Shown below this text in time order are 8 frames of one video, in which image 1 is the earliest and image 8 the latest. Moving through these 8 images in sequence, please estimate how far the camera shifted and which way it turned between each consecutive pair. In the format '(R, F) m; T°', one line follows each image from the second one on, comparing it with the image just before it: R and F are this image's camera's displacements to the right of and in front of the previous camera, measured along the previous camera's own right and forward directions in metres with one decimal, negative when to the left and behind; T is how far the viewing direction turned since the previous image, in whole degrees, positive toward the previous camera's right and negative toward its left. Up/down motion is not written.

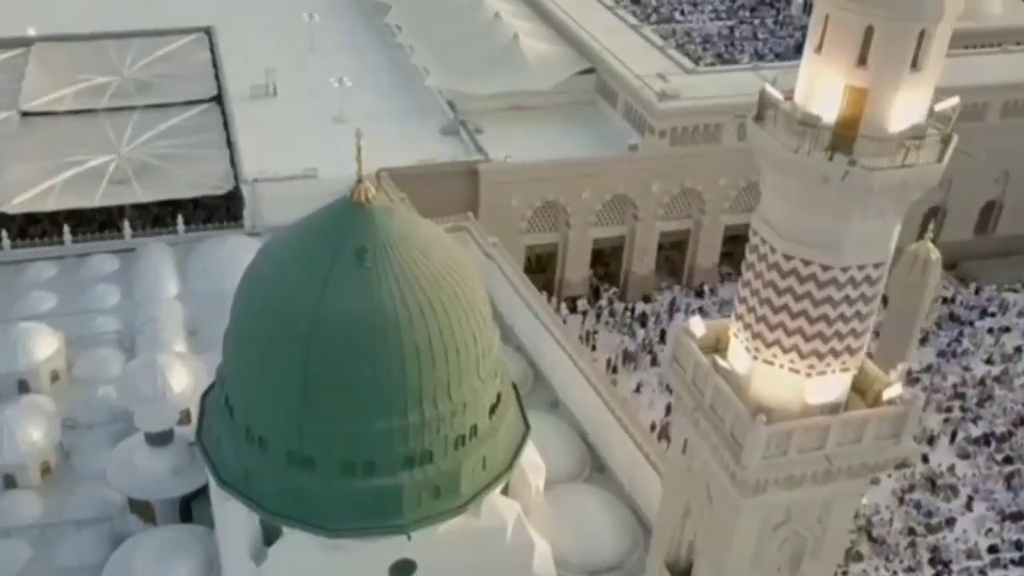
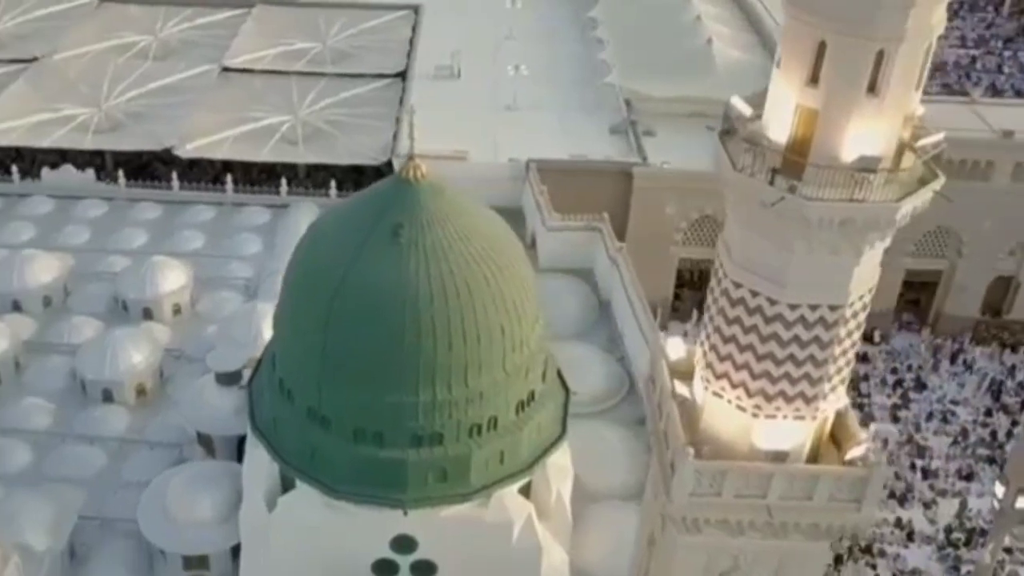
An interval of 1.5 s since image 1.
(+3.0, +0.6) m; -13°
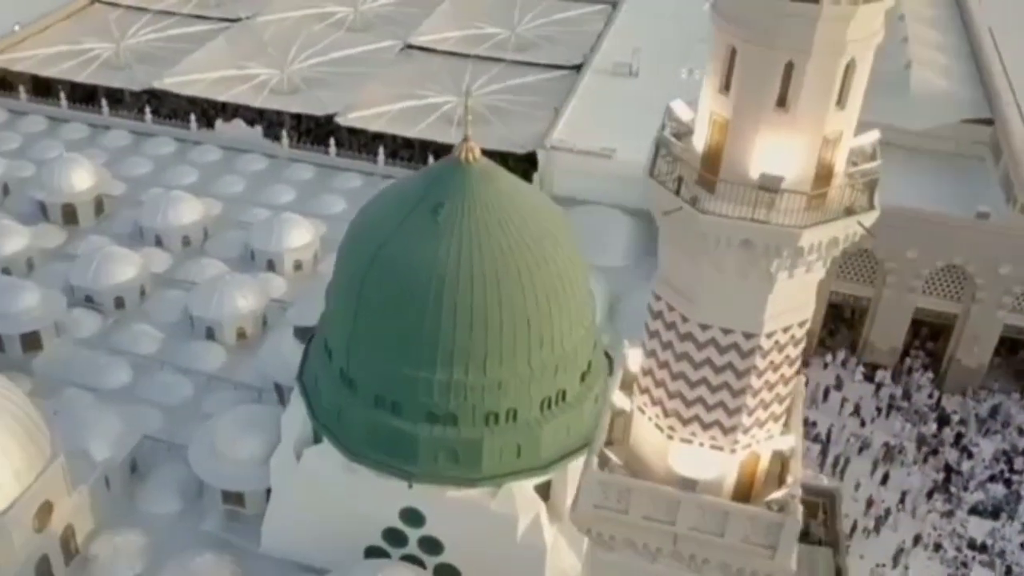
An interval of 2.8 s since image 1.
(+2.9, +0.4) m; -13°
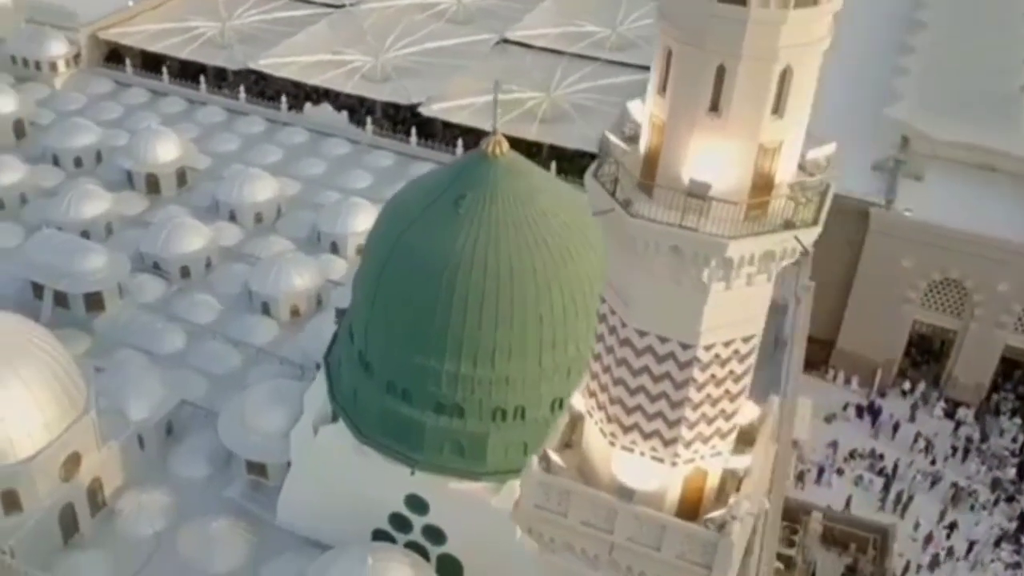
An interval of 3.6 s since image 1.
(+1.6, +0.2) m; -7°
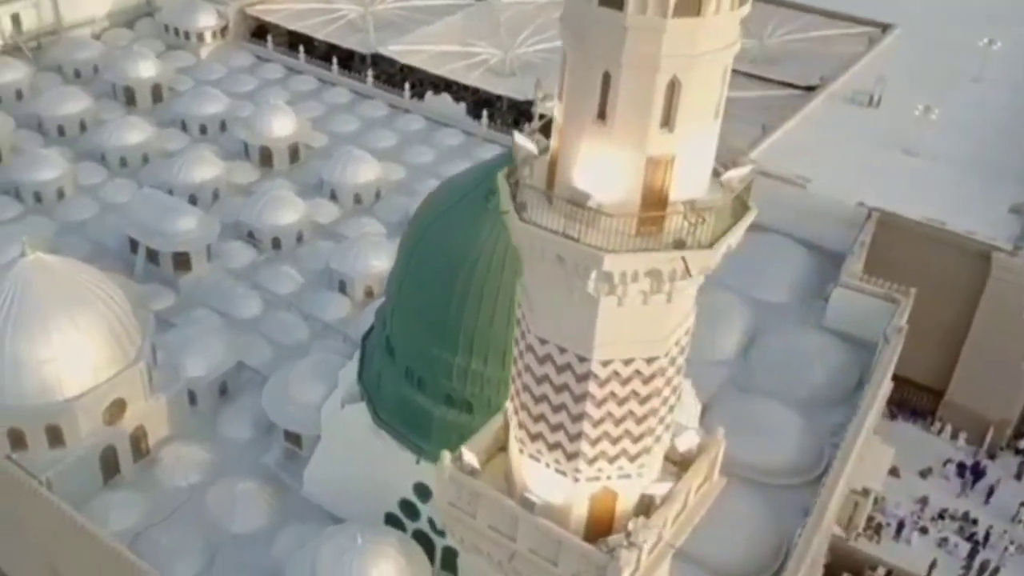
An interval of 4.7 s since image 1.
(+2.2, +0.3) m; -9°
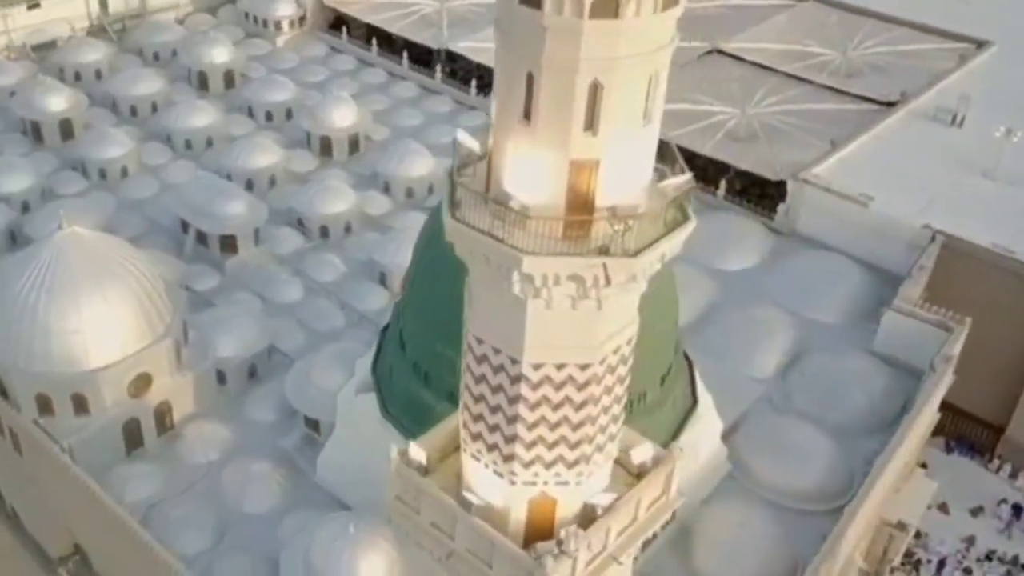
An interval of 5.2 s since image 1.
(+1.3, +0.1) m; -5°
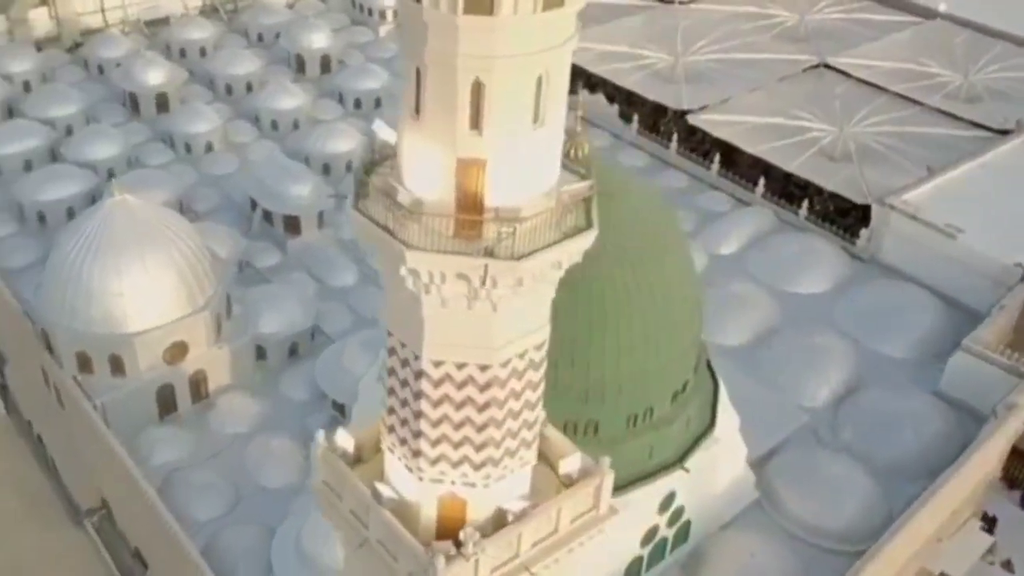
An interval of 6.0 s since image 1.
(+1.7, +0.2) m; -7°
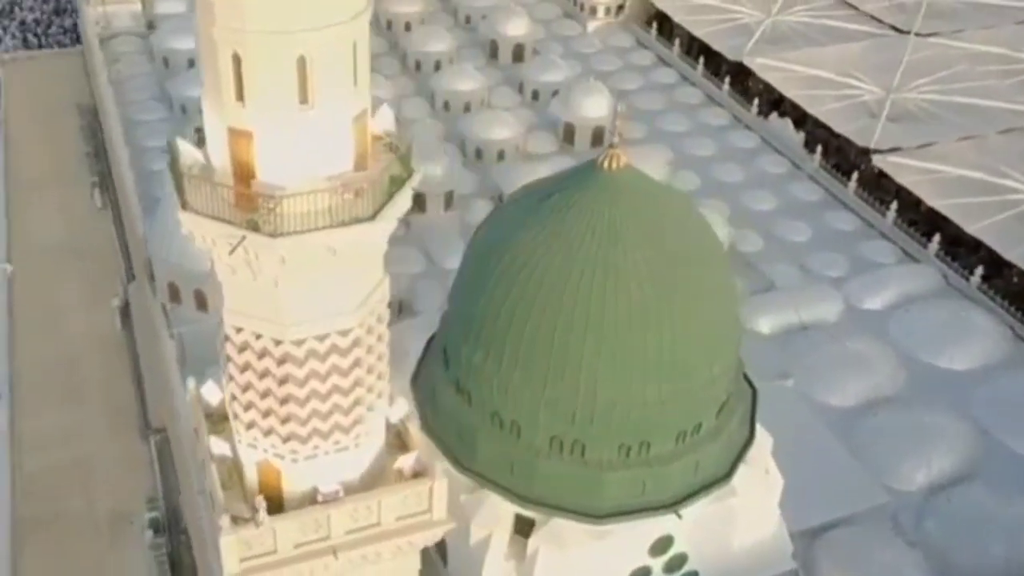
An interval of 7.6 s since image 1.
(+3.4, +0.7) m; -14°
